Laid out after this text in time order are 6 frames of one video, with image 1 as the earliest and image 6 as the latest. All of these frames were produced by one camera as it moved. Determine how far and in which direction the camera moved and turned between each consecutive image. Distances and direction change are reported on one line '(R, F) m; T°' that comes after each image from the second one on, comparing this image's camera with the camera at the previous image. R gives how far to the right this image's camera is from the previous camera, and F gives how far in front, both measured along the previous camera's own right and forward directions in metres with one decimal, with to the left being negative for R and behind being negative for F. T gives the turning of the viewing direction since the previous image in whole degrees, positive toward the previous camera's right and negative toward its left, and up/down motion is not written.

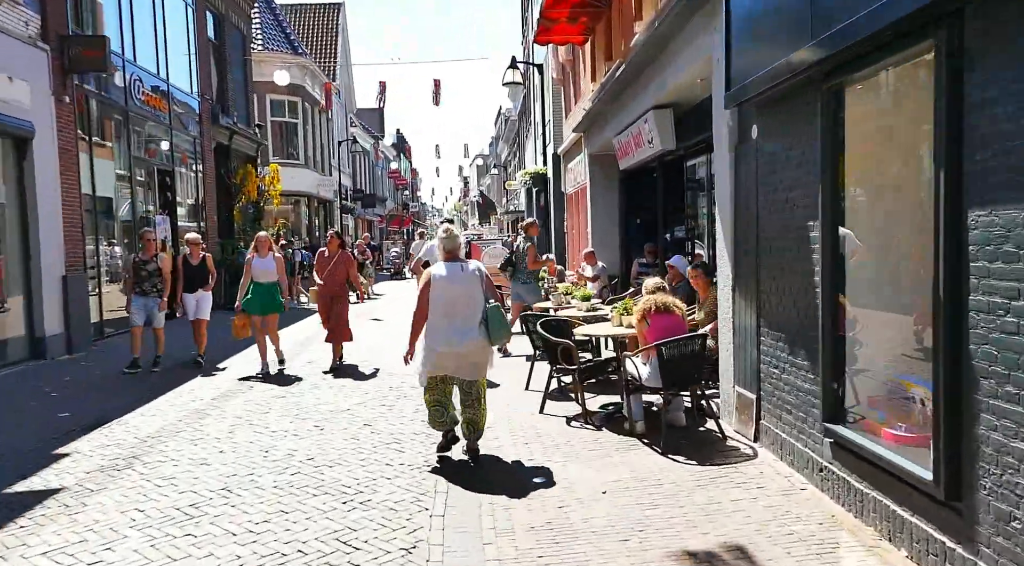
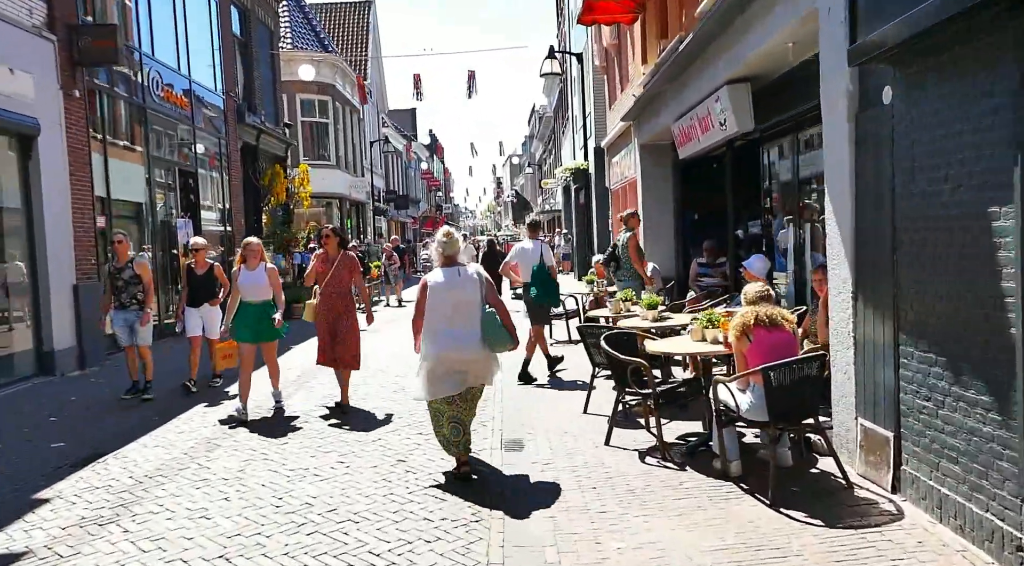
(-0.2, +1.3) m; -2°
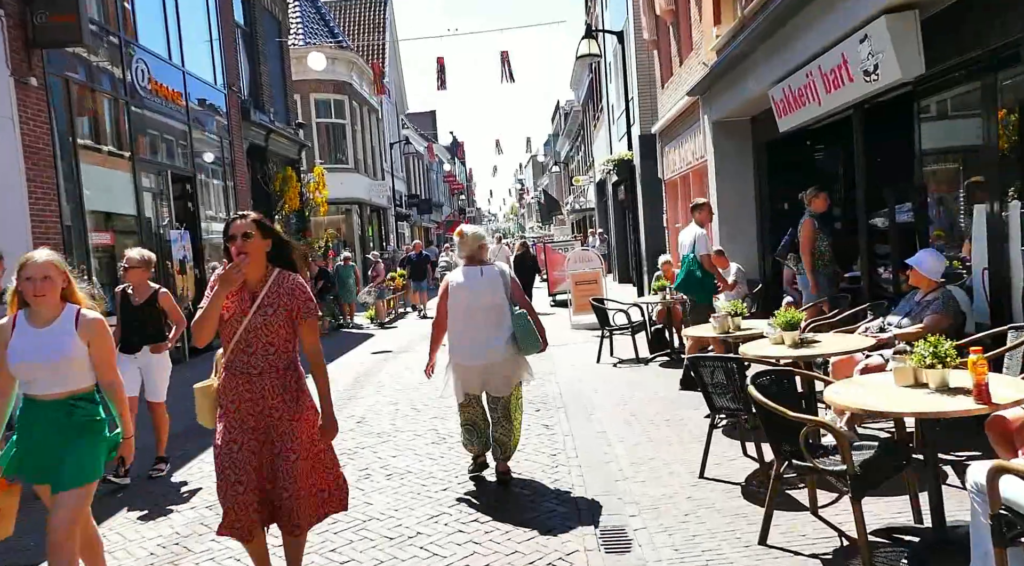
(-0.4, +2.4) m; -1°
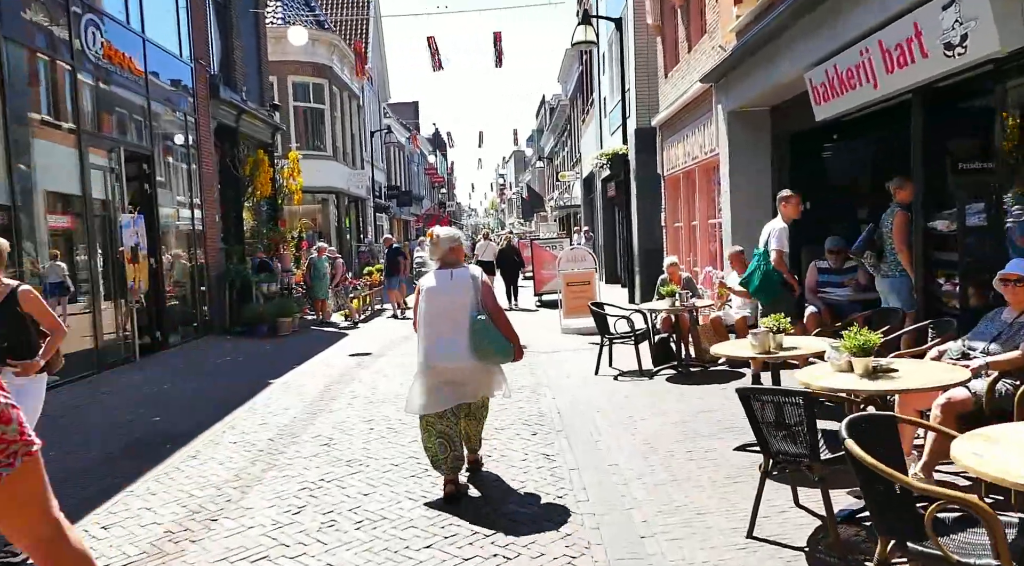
(-0.2, +1.3) m; +1°
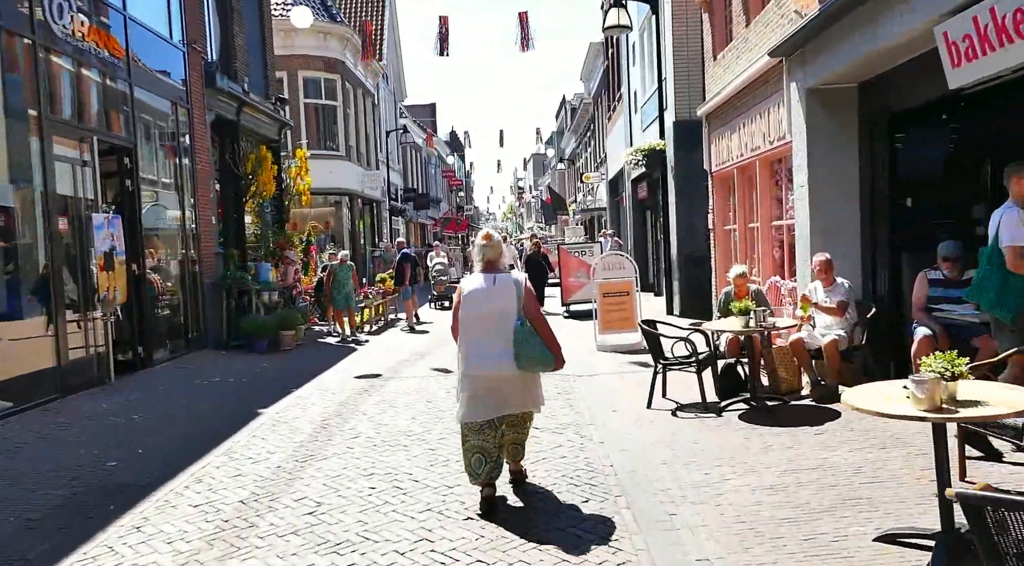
(-0.2, +1.9) m; -1°
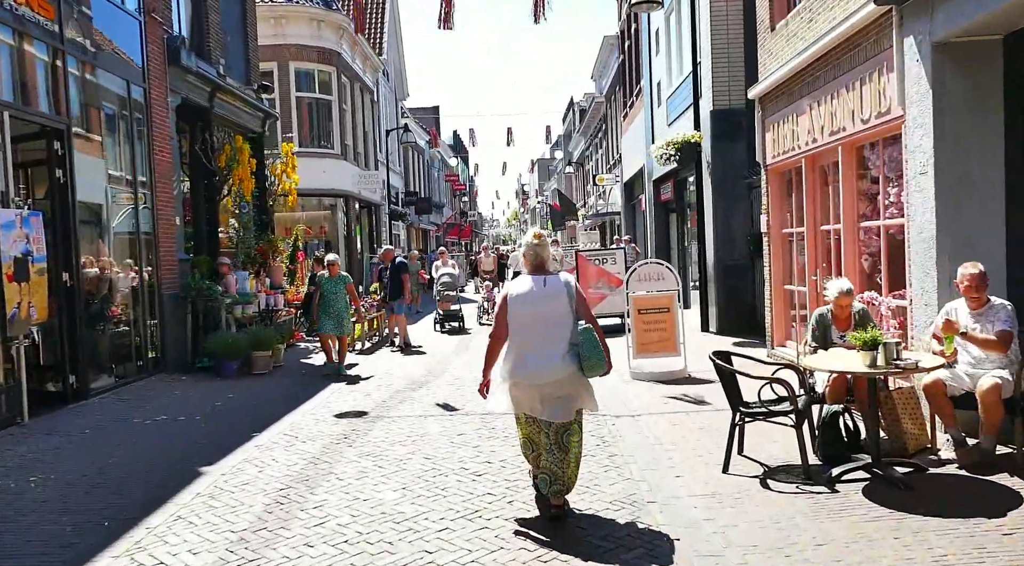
(-0.2, +2.4) m; 0°
